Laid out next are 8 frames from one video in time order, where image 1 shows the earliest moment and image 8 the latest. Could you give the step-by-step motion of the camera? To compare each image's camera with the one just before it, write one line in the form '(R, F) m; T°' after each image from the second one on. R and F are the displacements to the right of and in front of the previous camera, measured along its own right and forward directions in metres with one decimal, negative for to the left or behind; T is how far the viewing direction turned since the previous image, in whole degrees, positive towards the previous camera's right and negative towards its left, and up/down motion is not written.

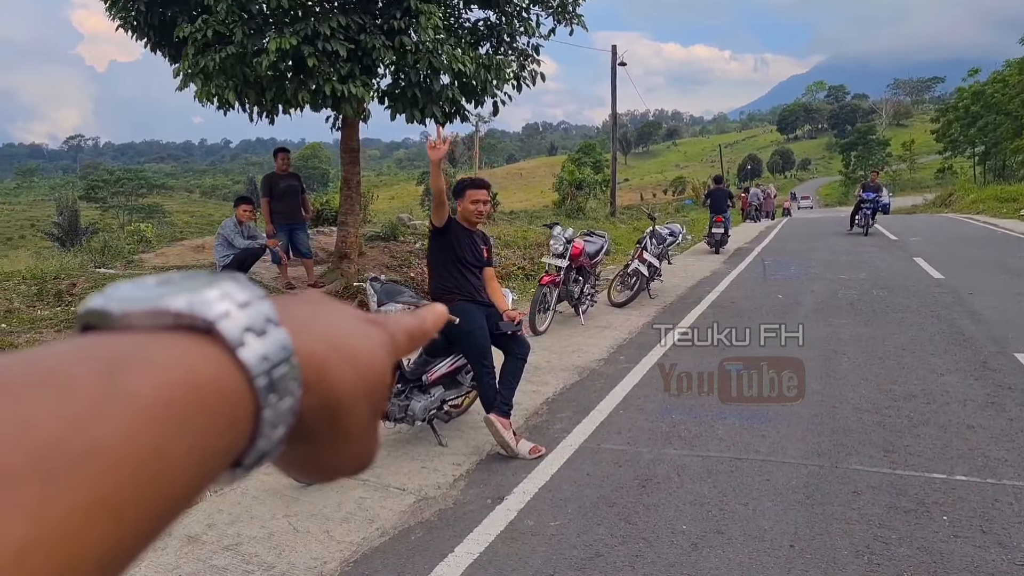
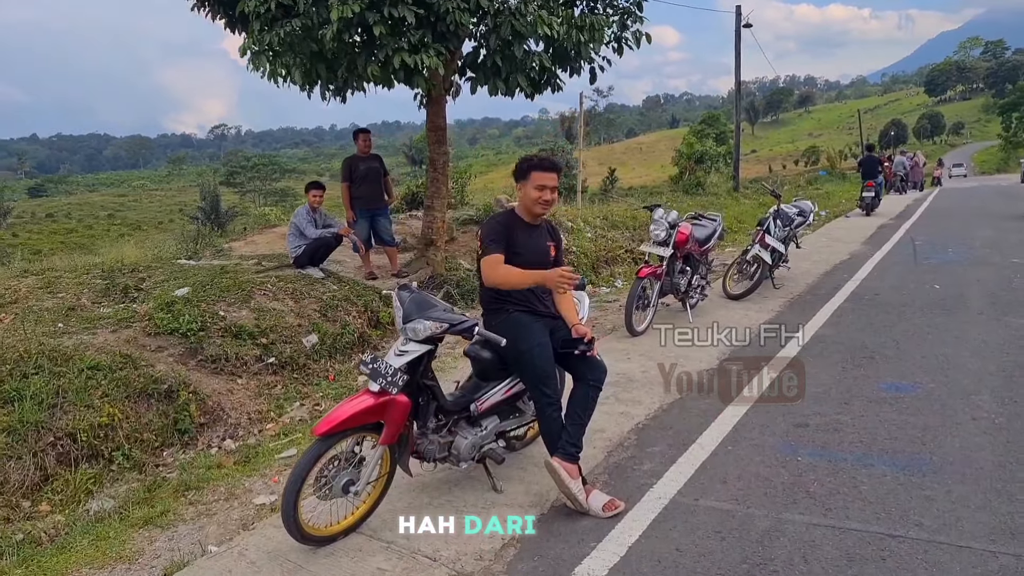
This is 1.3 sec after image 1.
(+0.2, +0.9) m; -9°
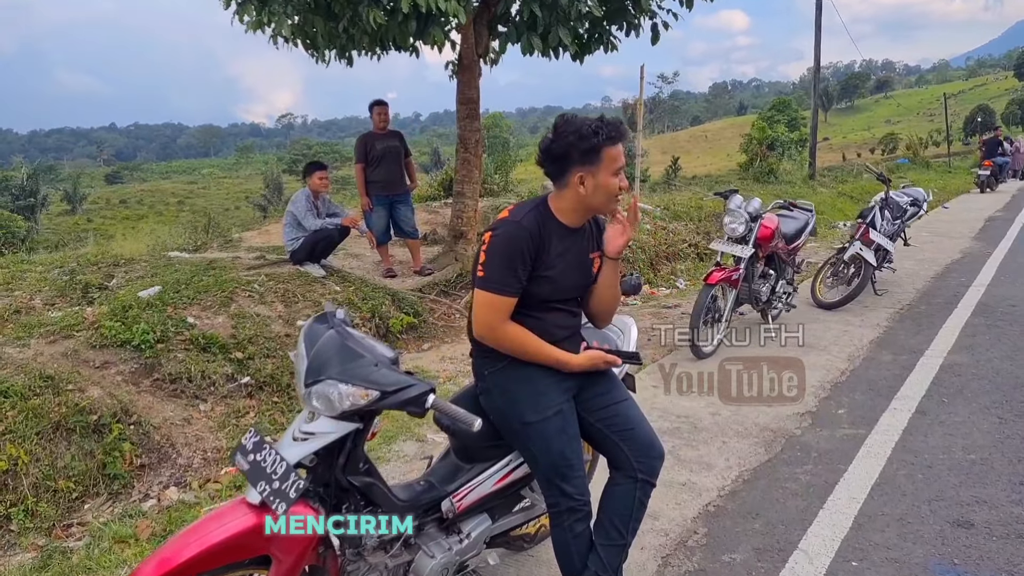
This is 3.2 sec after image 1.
(+0.2, +1.2) m; -5°
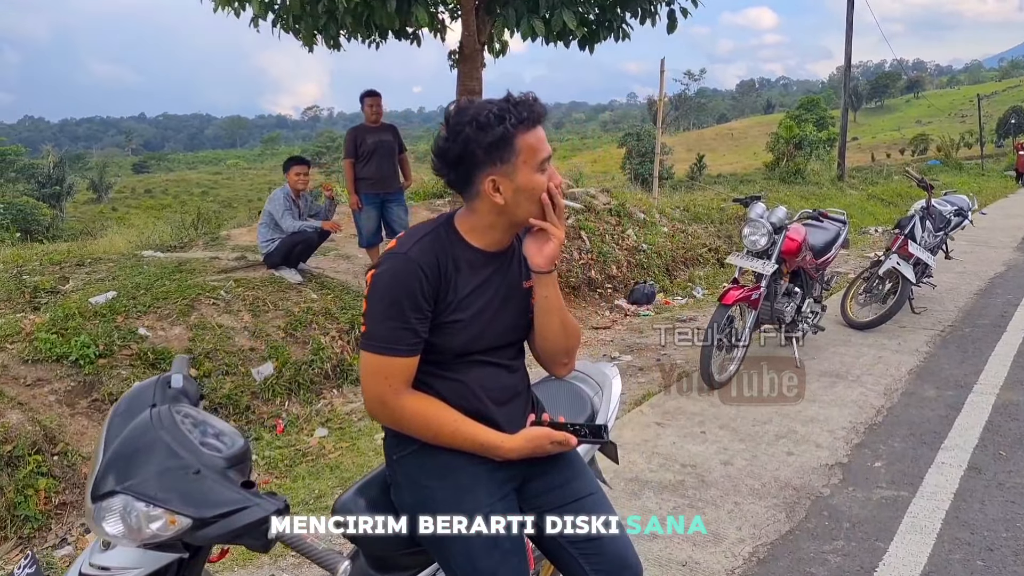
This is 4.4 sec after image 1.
(+0.2, +0.5) m; -2°
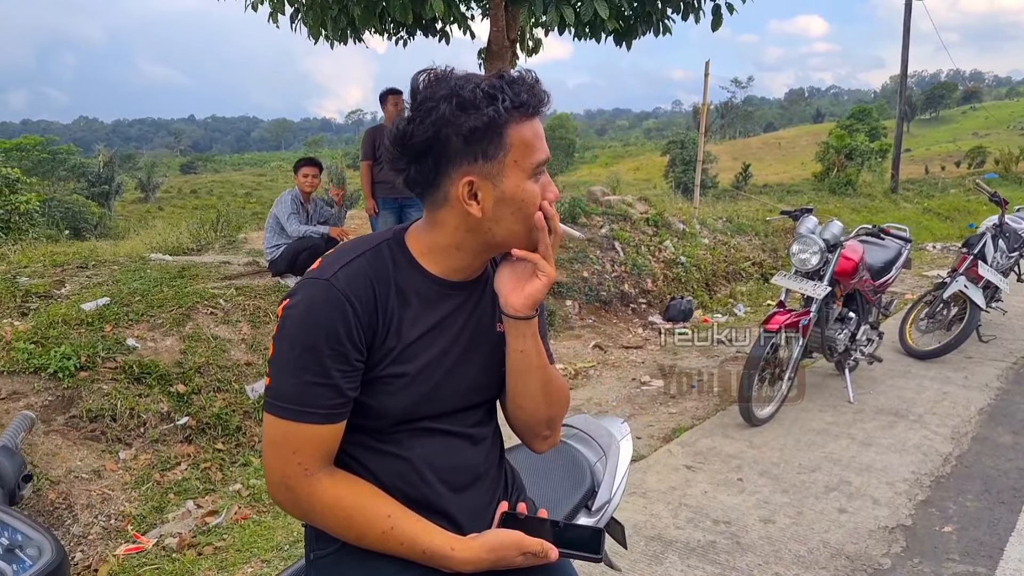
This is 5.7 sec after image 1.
(+0.1, +0.4) m; -3°
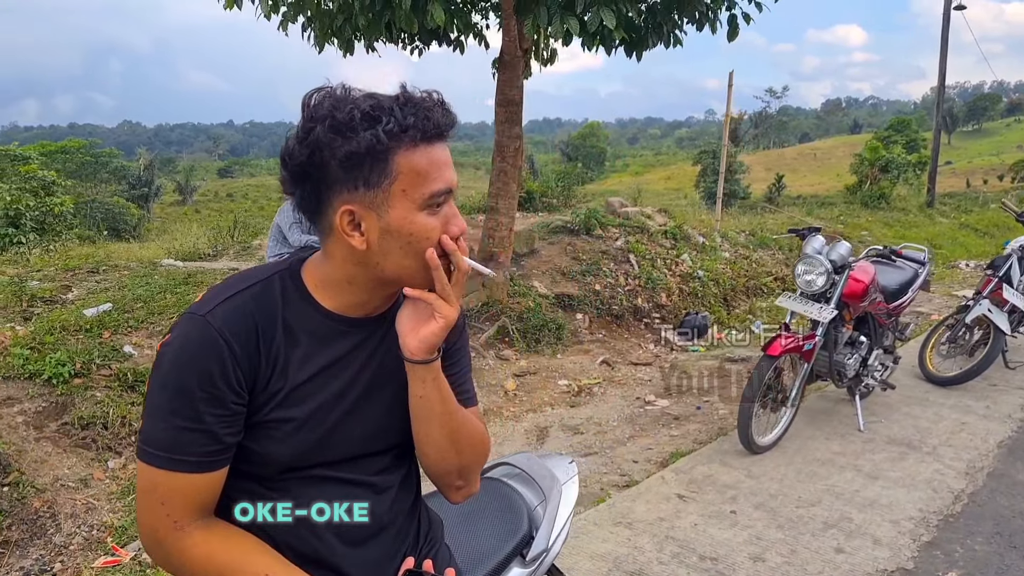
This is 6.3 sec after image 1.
(+0.2, +0.1) m; -2°
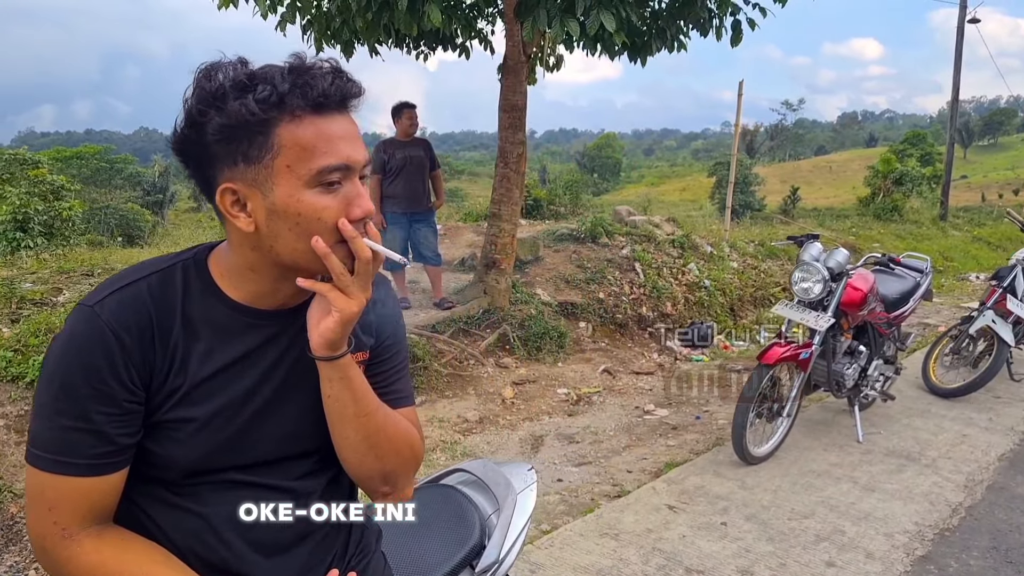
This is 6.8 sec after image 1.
(+0.1, 0.0) m; -1°
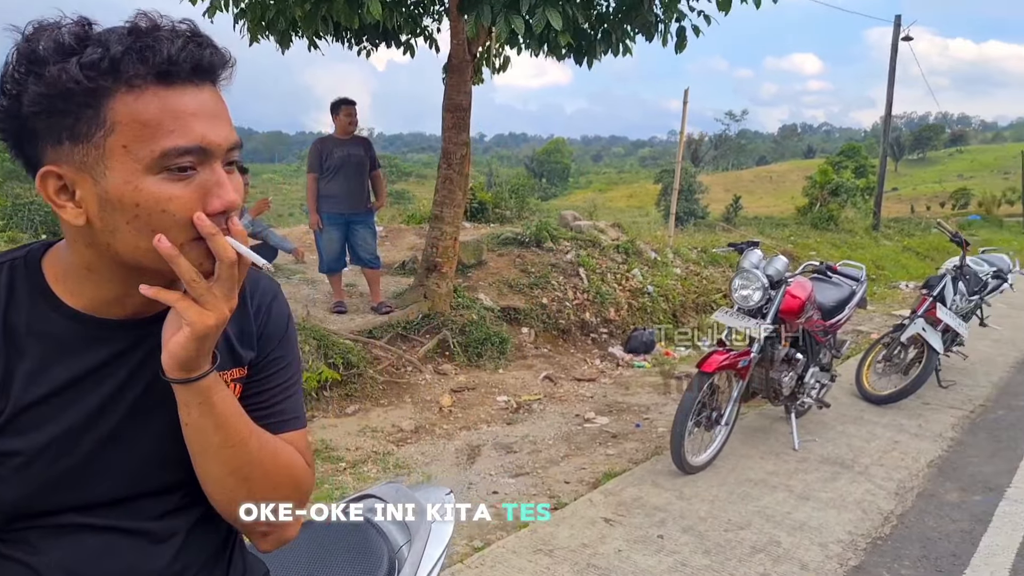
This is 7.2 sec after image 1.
(+0.1, +0.1) m; +4°
